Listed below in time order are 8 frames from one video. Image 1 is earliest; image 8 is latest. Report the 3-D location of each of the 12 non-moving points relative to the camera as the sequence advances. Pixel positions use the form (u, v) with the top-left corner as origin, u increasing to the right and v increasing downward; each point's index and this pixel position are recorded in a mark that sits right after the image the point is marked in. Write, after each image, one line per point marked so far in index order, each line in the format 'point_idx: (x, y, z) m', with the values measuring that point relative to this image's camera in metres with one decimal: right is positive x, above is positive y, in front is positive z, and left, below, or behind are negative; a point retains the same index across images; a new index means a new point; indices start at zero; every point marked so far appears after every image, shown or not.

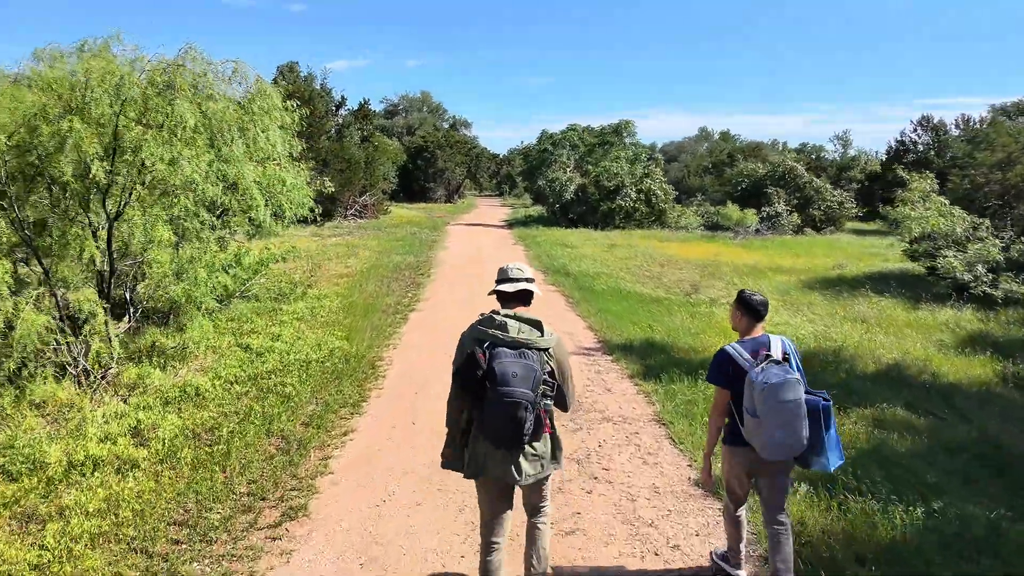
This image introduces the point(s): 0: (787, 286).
0: (+6.4, +0.1, +15.2) m
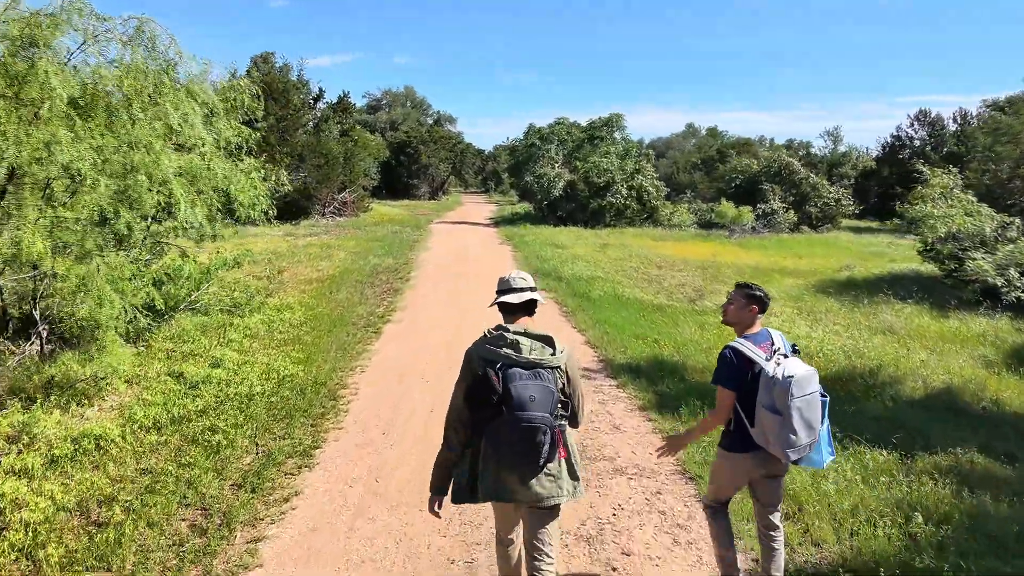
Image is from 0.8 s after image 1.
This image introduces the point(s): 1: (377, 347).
0: (+6.1, 0.0, +14.0) m
1: (-1.9, -0.8, +9.1) m
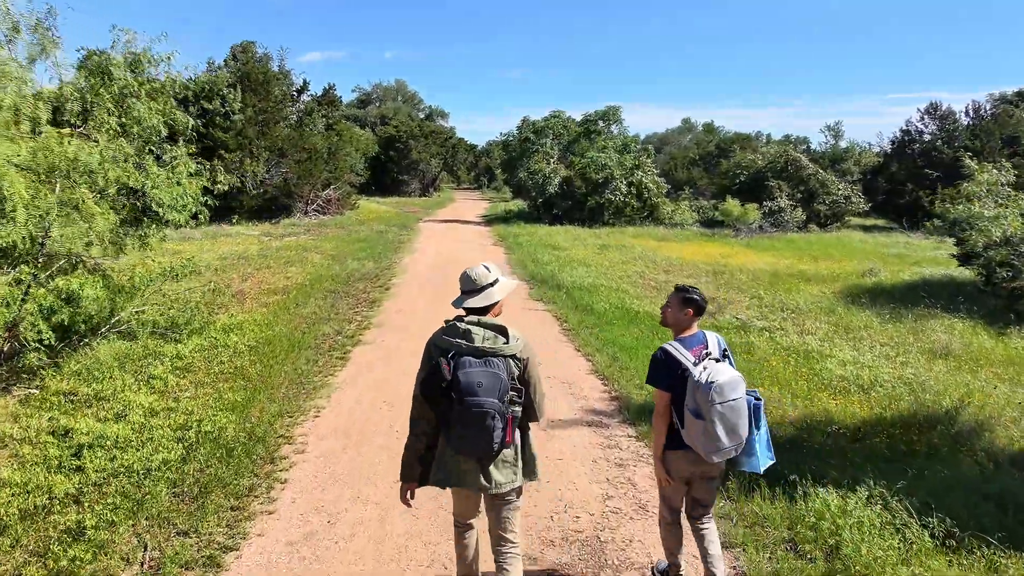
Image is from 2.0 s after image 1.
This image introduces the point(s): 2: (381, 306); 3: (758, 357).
0: (+6.0, -0.2, +12.5) m
1: (-2.0, -1.1, +7.5) m
2: (-2.3, -0.3, +11.6) m
3: (+3.2, -0.9, +8.5) m
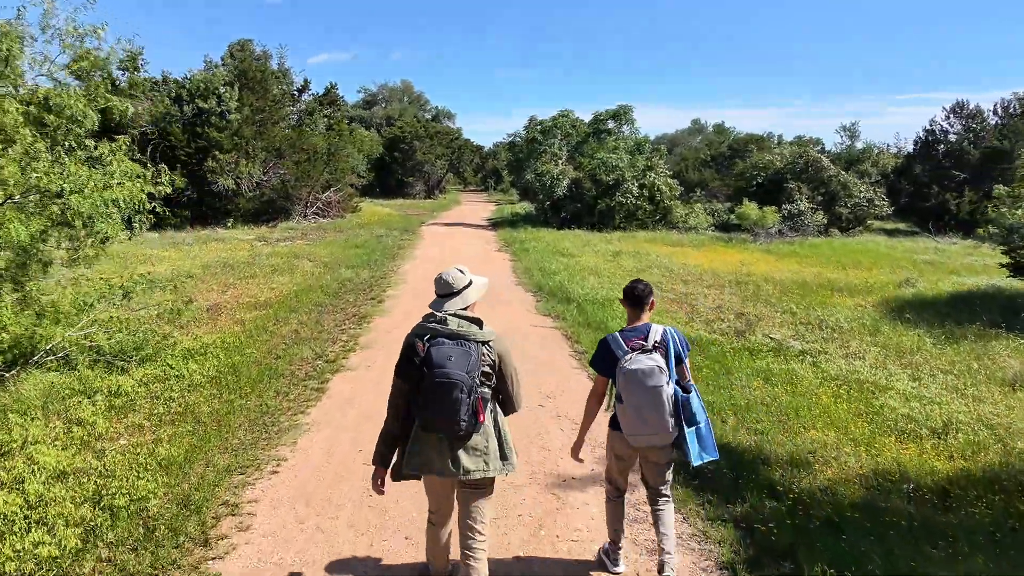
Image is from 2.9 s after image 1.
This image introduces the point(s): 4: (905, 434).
0: (+6.1, -0.5, +11.2) m
1: (-1.9, -1.3, +6.3) m
2: (-2.2, -0.5, +10.4) m
3: (+3.3, -1.1, +7.3) m
4: (+3.7, -1.4, +6.1) m
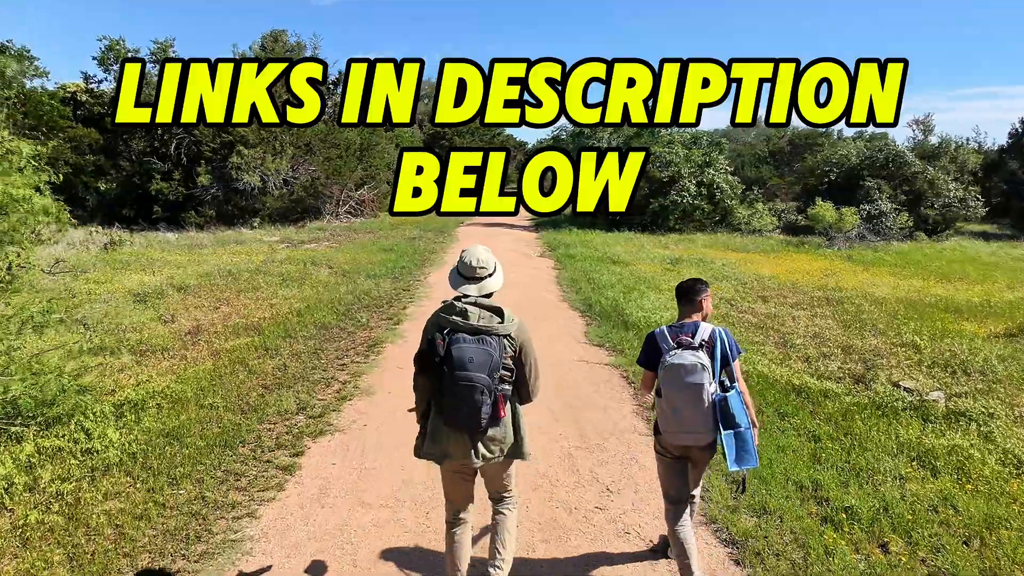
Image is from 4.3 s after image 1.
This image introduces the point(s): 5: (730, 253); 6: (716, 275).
0: (+6.7, -0.8, +8.7) m
1: (-1.6, -1.6, +4.3) m
2: (-1.7, -0.8, +8.4) m
3: (+3.6, -1.5, +5.0) m
4: (+4.0, -1.7, +3.8) m
5: (+6.4, +1.1, +19.1) m
6: (+4.6, +0.3, +14.6) m
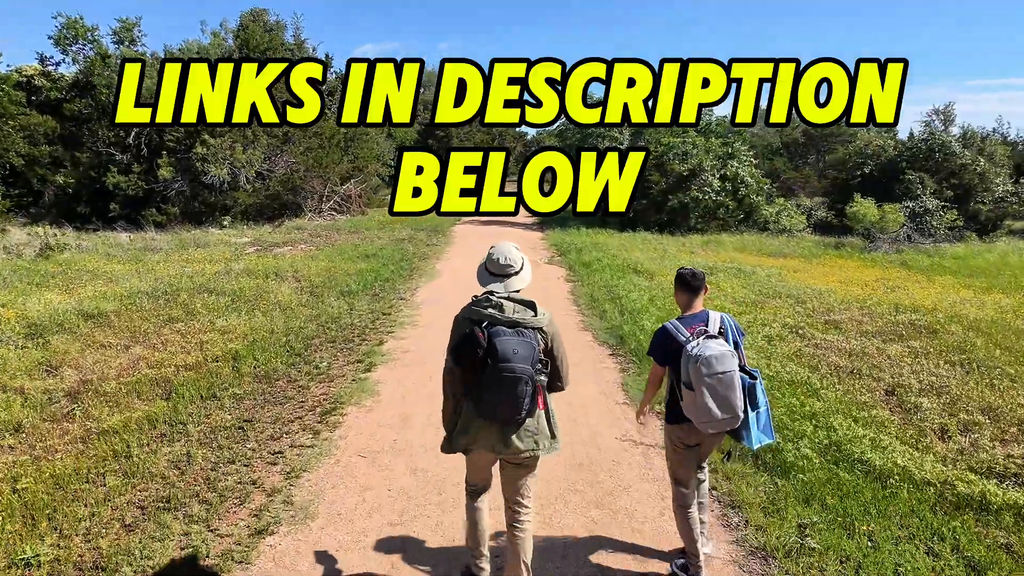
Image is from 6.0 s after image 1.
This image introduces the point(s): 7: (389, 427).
0: (+6.8, -1.2, +6.2) m
1: (-1.5, -2.0, +1.8) m
2: (-1.6, -1.2, +5.9) m
3: (+3.8, -1.9, +2.5) m
4: (+4.1, -2.2, +1.3) m
5: (+6.5, +0.8, +16.6) m
6: (+4.7, 0.0, +12.1) m
7: (-1.1, -1.2, +5.9) m
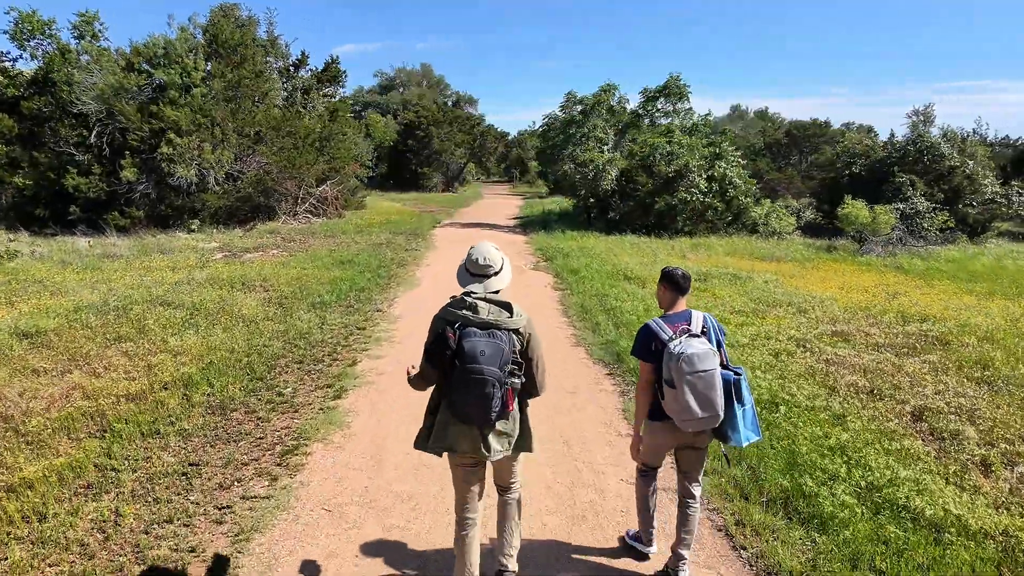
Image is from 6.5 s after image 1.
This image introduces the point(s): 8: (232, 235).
0: (+6.7, -1.3, +5.6) m
1: (-1.5, -2.2, +1.0) m
2: (-1.6, -1.4, +5.1) m
3: (+3.8, -2.1, +1.8) m
4: (+4.2, -2.3, +0.6) m
5: (+6.0, +0.7, +16.0) m
6: (+4.4, -0.2, +11.5) m
7: (-1.2, -1.4, +5.1) m
8: (-8.3, +1.6, +19.4) m
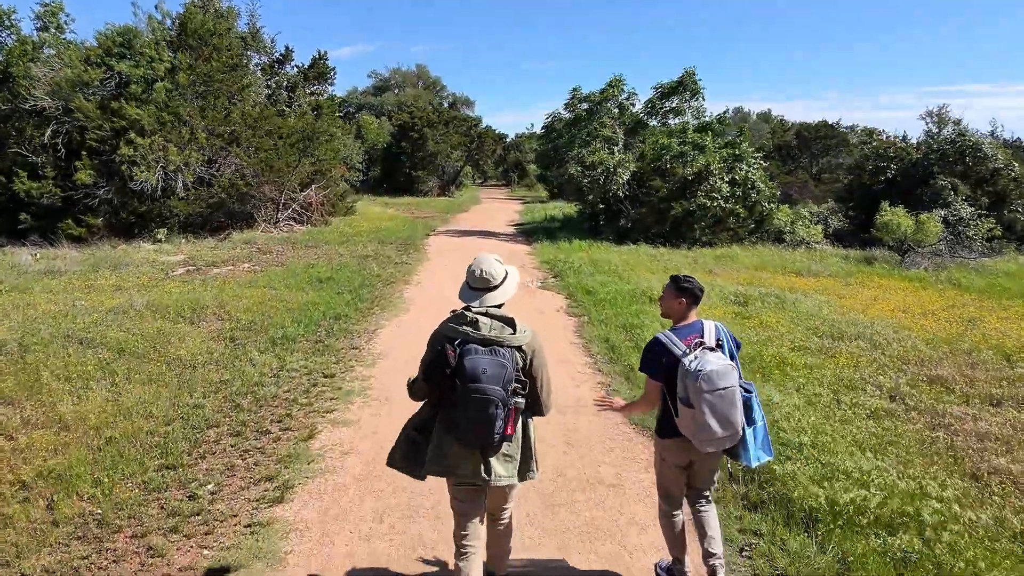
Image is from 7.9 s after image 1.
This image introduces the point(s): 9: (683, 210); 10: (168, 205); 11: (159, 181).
0: (+6.8, -1.7, +3.7) m
1: (-1.3, -2.5, -1.0) m
2: (-1.5, -1.8, +3.1) m
3: (+3.9, -2.4, -0.1) m
4: (+4.3, -2.7, -1.3) m
5: (+6.1, +0.2, +14.0) m
6: (+4.5, -0.6, +9.5) m
7: (-1.1, -1.8, +3.1) m
8: (-8.3, +1.1, +17.3) m
9: (+5.1, +2.3, +19.4) m
10: (-9.8, +2.4, +18.6) m
11: (-9.7, +3.0, +18.0) m
